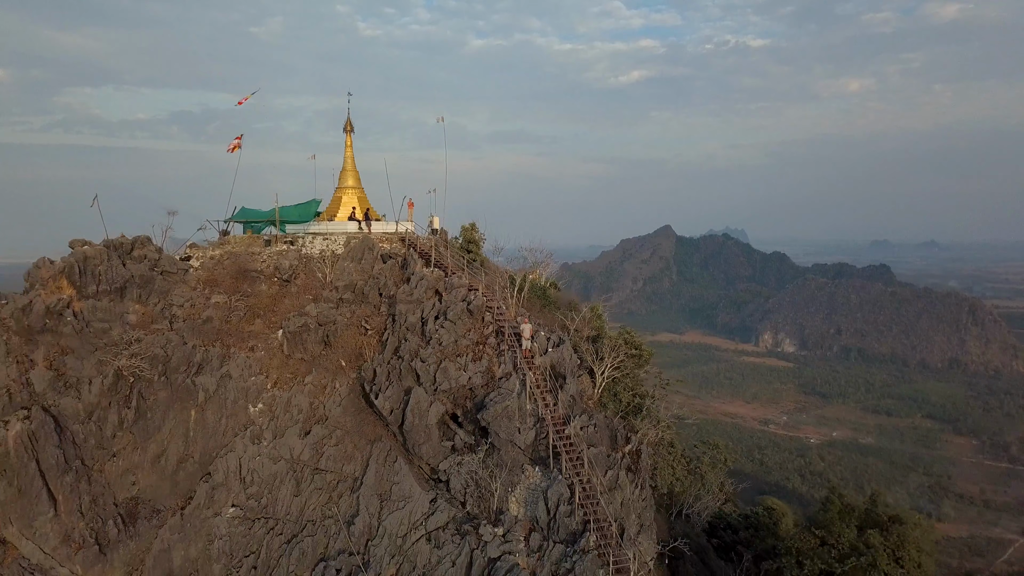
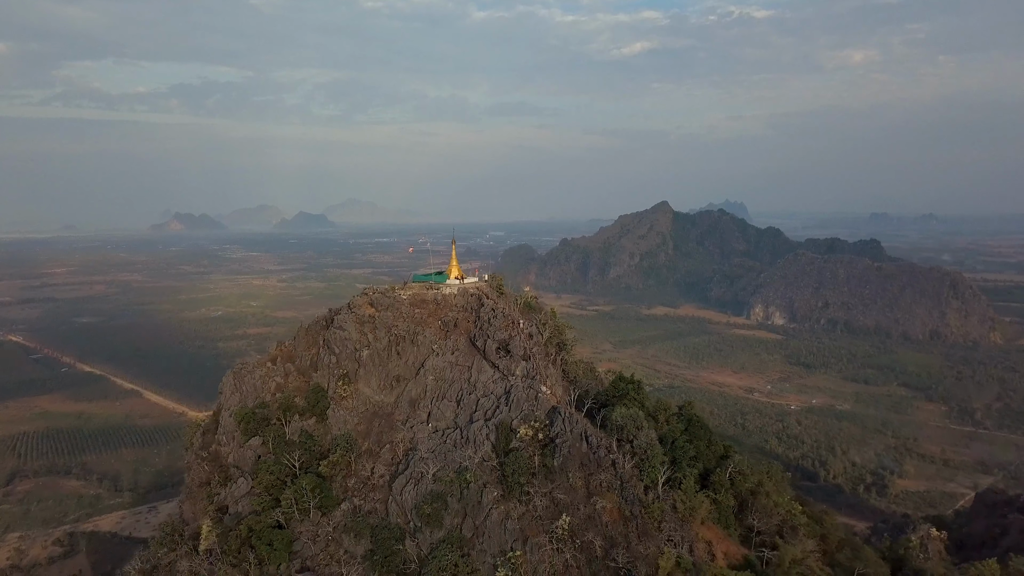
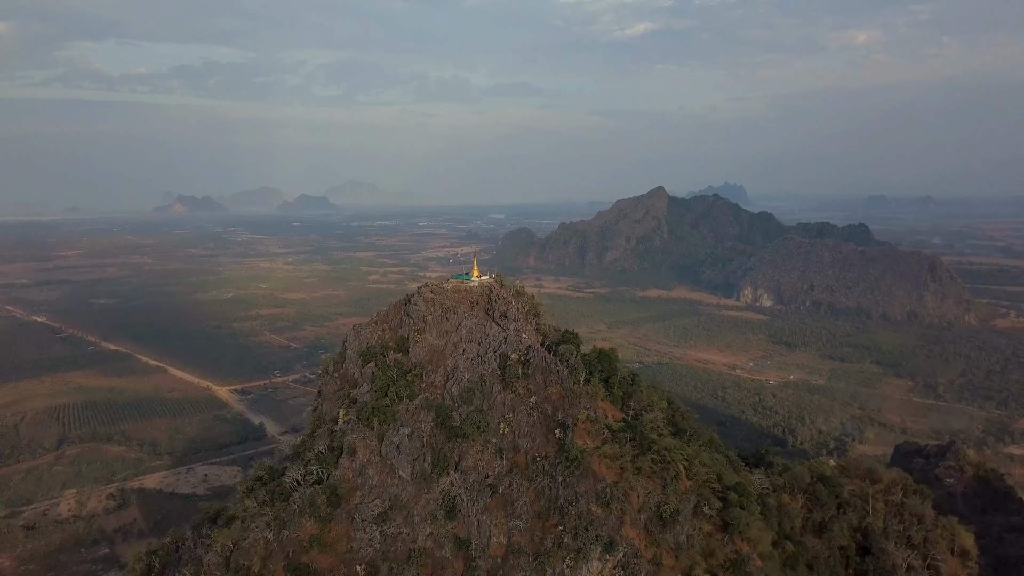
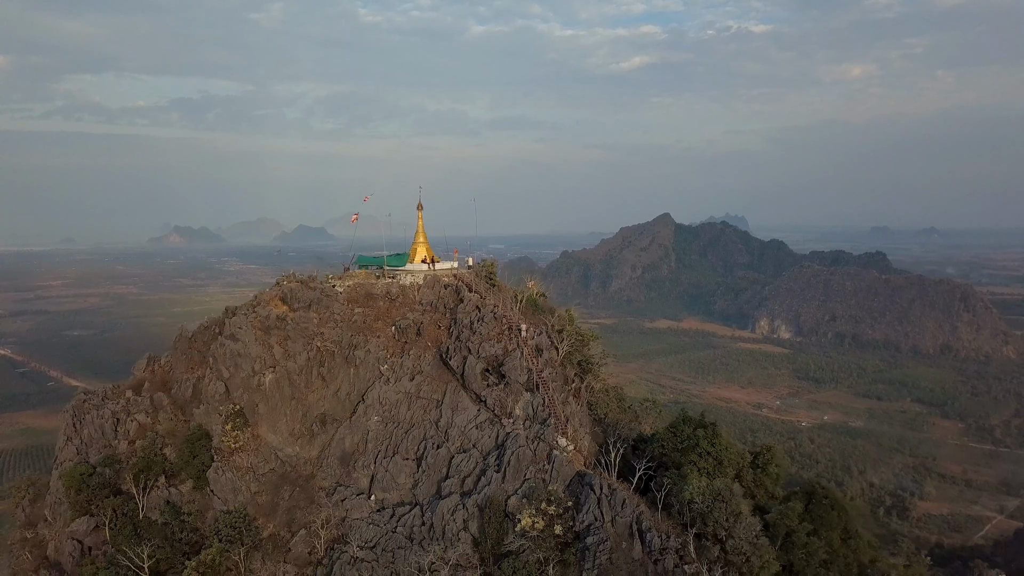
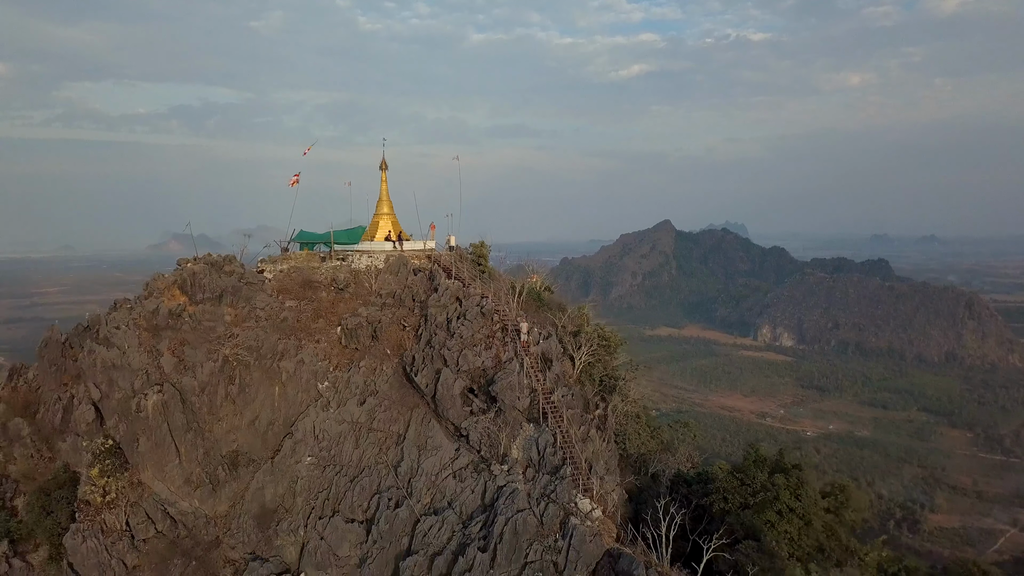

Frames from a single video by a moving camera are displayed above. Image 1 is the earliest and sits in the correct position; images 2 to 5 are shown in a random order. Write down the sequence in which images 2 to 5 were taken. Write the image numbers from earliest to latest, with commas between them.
5, 4, 2, 3
